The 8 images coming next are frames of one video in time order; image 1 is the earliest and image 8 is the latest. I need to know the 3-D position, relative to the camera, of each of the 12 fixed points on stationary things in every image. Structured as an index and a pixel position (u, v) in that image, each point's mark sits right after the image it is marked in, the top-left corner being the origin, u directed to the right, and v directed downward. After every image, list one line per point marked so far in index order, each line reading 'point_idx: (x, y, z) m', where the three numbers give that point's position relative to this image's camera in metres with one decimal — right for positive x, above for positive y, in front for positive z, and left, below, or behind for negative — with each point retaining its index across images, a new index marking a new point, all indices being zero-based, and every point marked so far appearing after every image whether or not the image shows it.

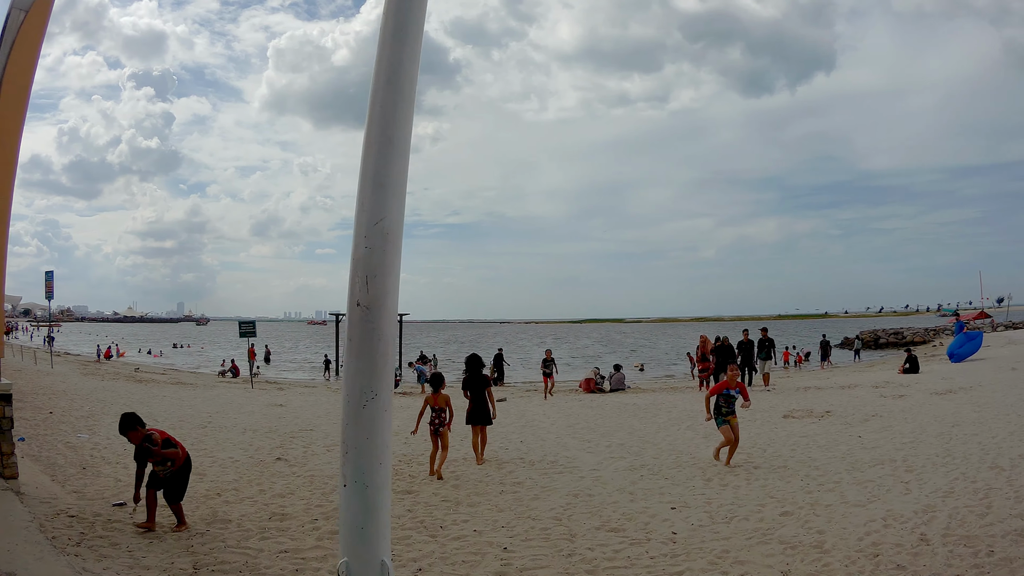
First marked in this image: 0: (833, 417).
0: (+6.8, -2.7, +11.9) m
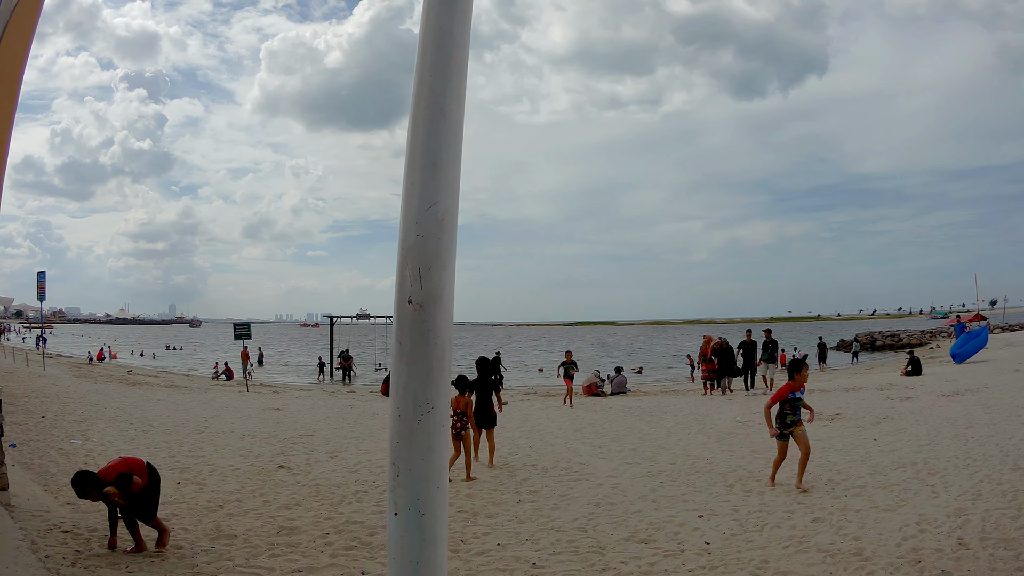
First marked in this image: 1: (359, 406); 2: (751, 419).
0: (+6.9, -2.7, +11.7) m
1: (-5.3, -4.1, +19.4) m
2: (+5.1, -2.8, +12.1) m
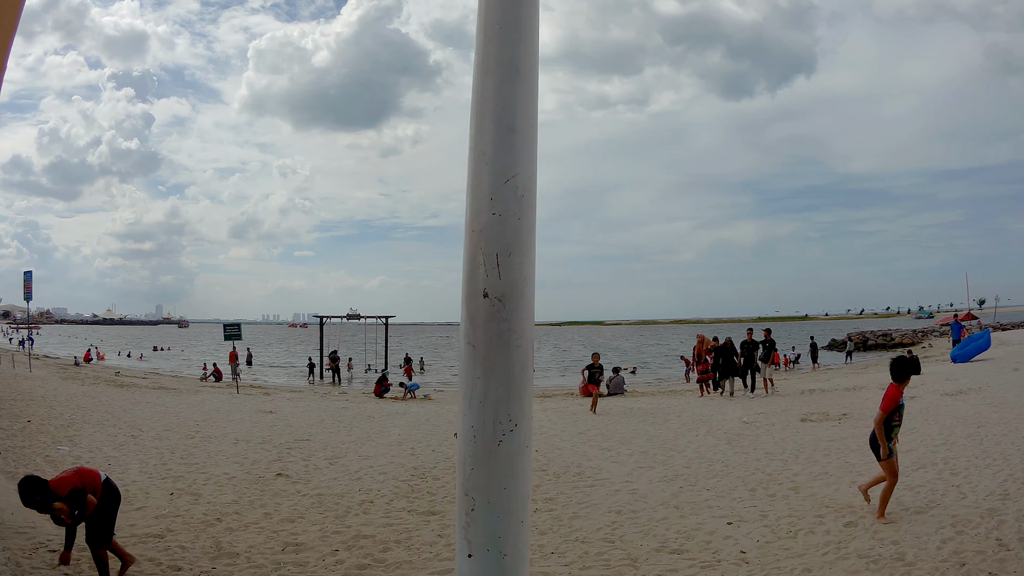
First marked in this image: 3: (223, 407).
0: (+7.0, -2.7, +11.6) m
1: (-5.4, -4.1, +19.0) m
2: (+5.2, -2.8, +11.9) m
3: (-10.2, -4.2, +19.8) m
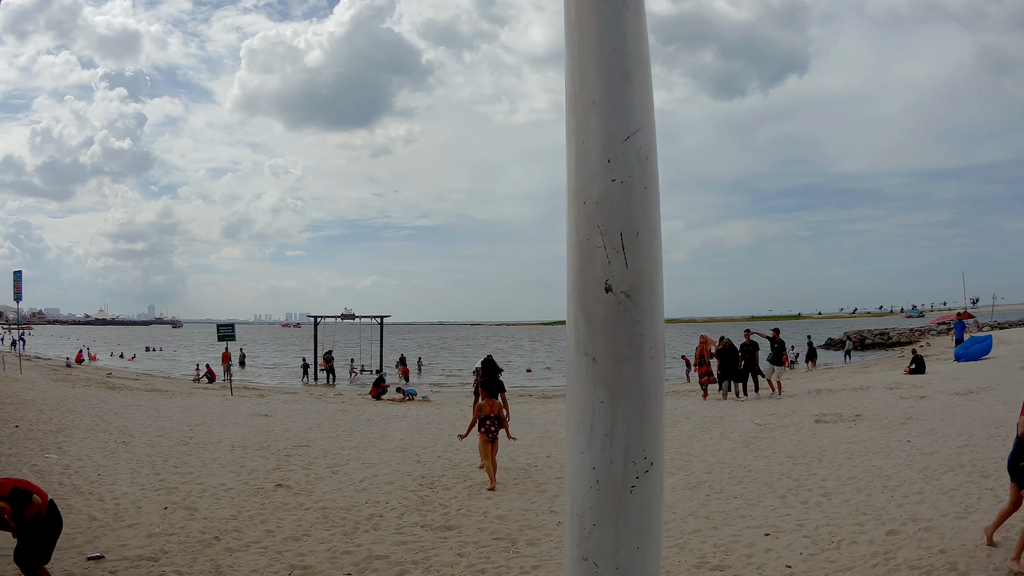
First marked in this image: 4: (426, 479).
0: (+7.1, -2.7, +11.3) m
1: (-5.3, -4.1, +18.6) m
2: (+5.3, -2.7, +11.6) m
3: (-10.1, -4.2, +19.3) m
4: (-1.1, -2.3, +6.9) m
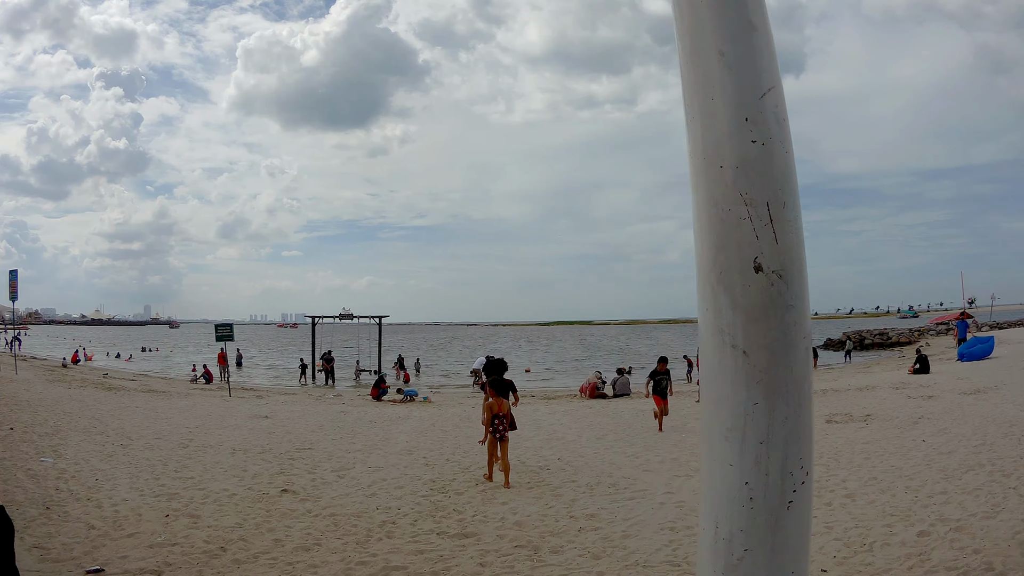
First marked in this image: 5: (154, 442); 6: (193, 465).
0: (+7.2, -2.7, +11.1) m
1: (-5.2, -4.1, +18.4) m
2: (+5.4, -2.7, +11.4) m
3: (-10.0, -4.2, +19.1) m
4: (-0.9, -2.3, +6.7) m
5: (-7.6, -3.3, +11.9) m
6: (-4.9, -2.7, +8.7) m
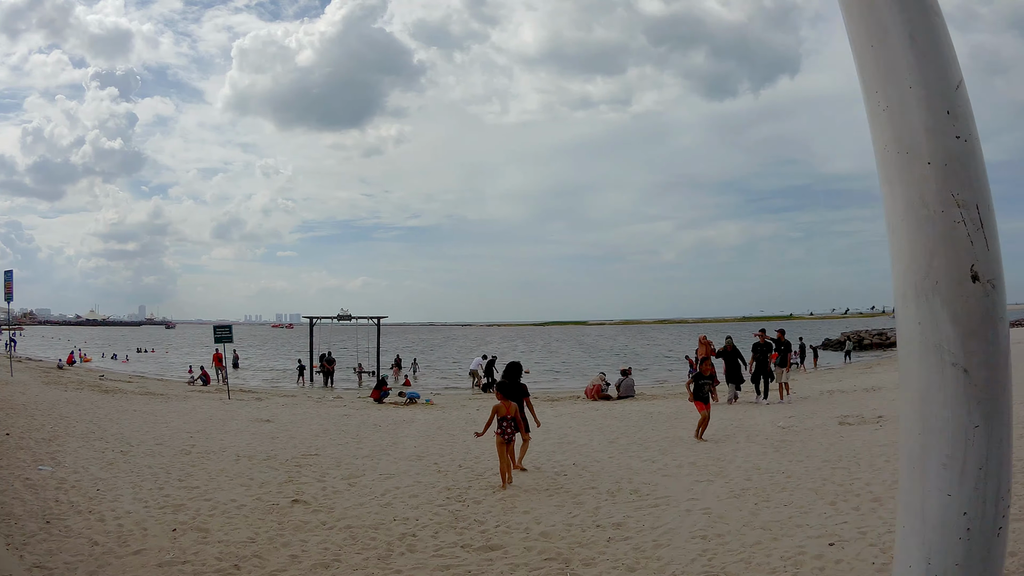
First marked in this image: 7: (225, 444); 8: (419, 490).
0: (+7.4, -2.7, +10.9) m
1: (-5.1, -4.1, +18.2) m
2: (+5.6, -2.7, +11.2) m
3: (-9.9, -4.2, +18.8) m
4: (-0.7, -2.4, +6.5) m
5: (-7.4, -3.3, +11.6) m
6: (-4.7, -2.8, +8.5) m
7: (-6.0, -3.3, +11.8) m
8: (-1.1, -2.4, +6.6) m
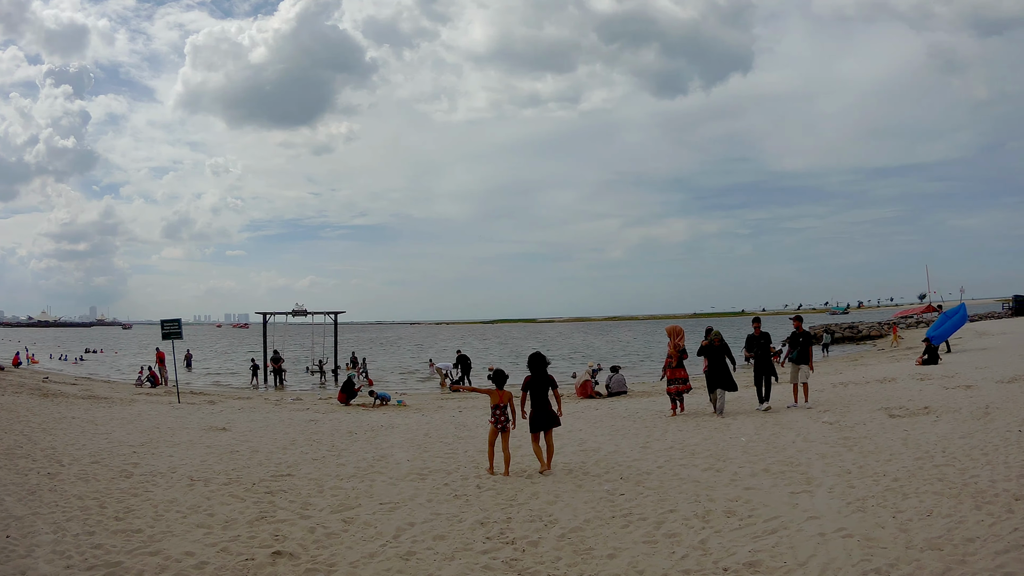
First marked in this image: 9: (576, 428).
0: (+7.6, -2.4, +9.9) m
1: (-5.4, -3.9, +16.3) m
2: (+5.8, -2.5, +10.1) m
3: (-10.2, -4.0, +16.6) m
4: (-0.2, -2.1, +4.9) m
5: (-7.2, -3.1, +9.6) m
6: (-4.4, -2.6, +6.6) m
7: (-5.9, -3.0, +9.8) m
8: (-0.6, -2.2, +5.0) m
9: (+1.4, -3.1, +12.4) m
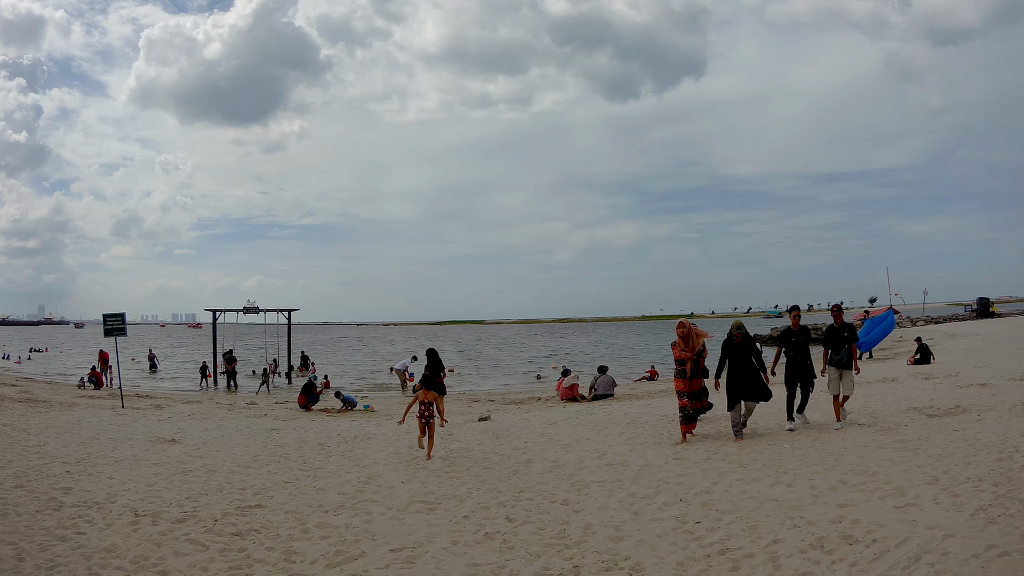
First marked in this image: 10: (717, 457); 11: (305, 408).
0: (+7.7, -2.4, +9.1) m
1: (-5.6, -3.7, +14.6) m
2: (+5.9, -2.4, +9.2) m
3: (-10.5, -3.8, +14.6) m
4: (+0.3, -2.0, +3.6) m
5: (-7.1, -2.9, +7.8) m
6: (-4.0, -2.4, +5.0) m
7: (-5.7, -2.9, +8.1) m
8: (-0.1, -2.0, +3.7) m
9: (+1.4, -3.0, +11.2) m
10: (+2.7, -2.4, +7.5) m
11: (-6.9, -4.3, +19.9) m
